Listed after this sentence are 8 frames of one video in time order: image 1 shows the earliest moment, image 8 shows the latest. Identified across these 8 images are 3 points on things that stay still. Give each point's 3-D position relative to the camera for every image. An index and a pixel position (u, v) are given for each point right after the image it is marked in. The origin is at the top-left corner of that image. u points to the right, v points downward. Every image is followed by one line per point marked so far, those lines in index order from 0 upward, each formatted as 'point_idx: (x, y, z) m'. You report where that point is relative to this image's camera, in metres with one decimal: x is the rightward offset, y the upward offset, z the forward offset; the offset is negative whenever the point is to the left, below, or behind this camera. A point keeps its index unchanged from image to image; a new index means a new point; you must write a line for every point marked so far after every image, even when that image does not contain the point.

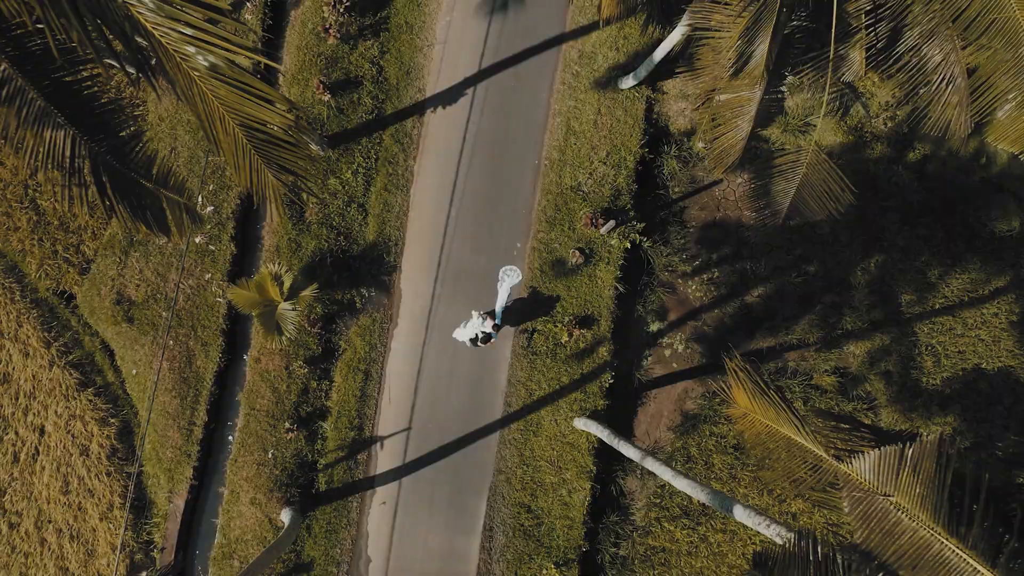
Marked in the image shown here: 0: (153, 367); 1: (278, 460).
0: (-5.0, -1.1, +8.3) m
1: (-3.2, -2.3, +8.1) m
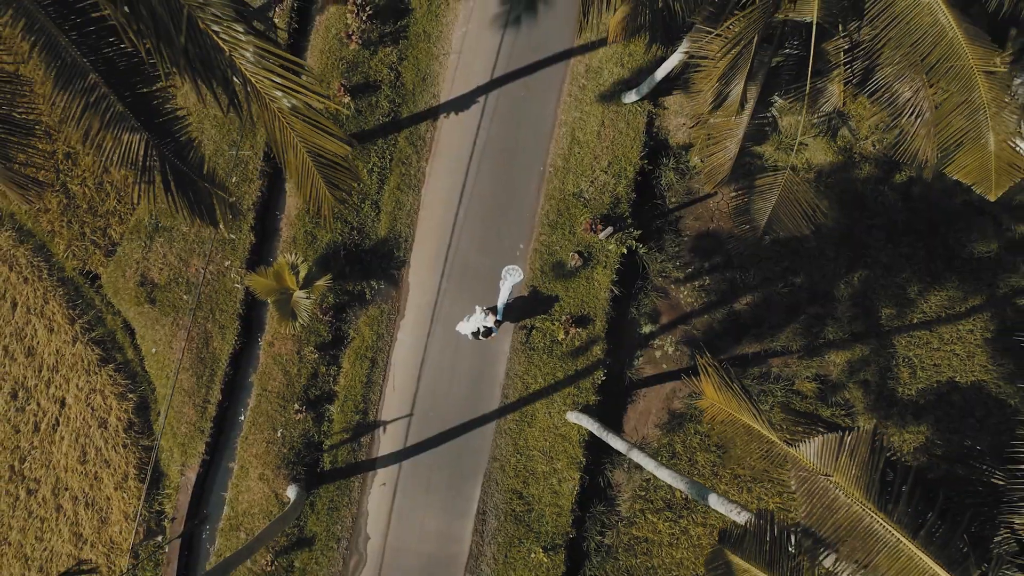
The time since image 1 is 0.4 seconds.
0: (-5.0, -0.8, +8.7) m
1: (-3.2, -2.2, +8.5) m
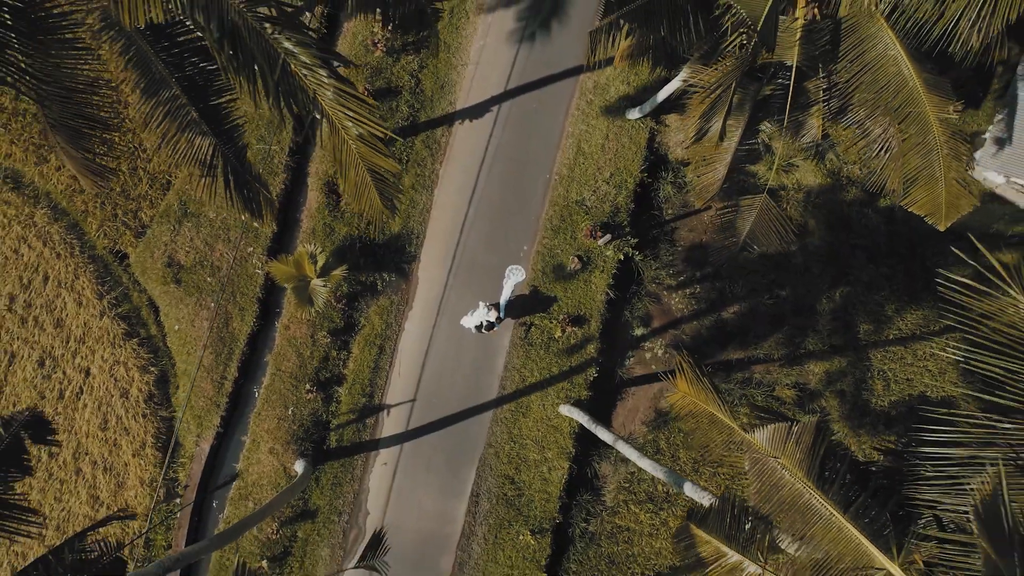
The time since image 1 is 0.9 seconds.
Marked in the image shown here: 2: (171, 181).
0: (-5.0, -0.6, +9.3) m
1: (-3.3, -2.0, +9.1) m
2: (-5.4, +1.7, +9.4) m
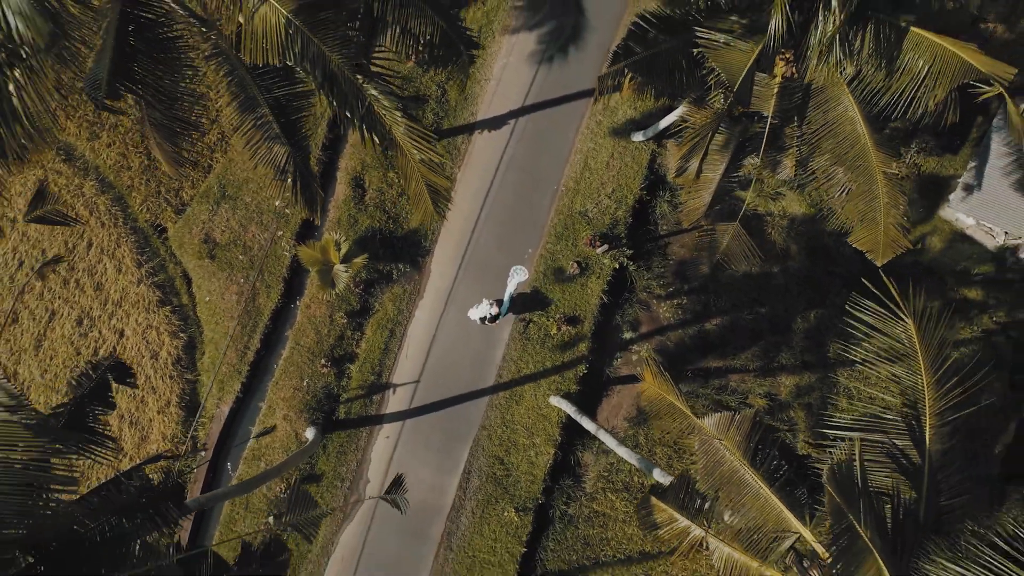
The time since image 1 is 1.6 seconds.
0: (-5.0, -0.2, +10.2) m
1: (-3.4, -1.7, +10.0) m
2: (-5.2, +2.1, +10.3) m
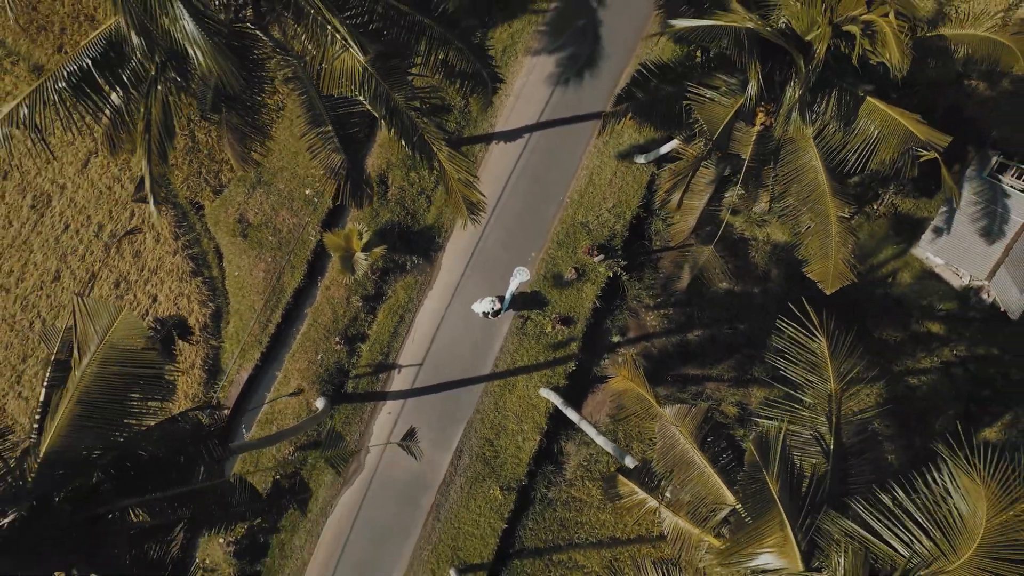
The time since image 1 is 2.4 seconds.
0: (-4.9, +0.3, +11.2) m
1: (-3.5, -1.4, +11.0) m
2: (-5.0, +2.6, +11.3) m
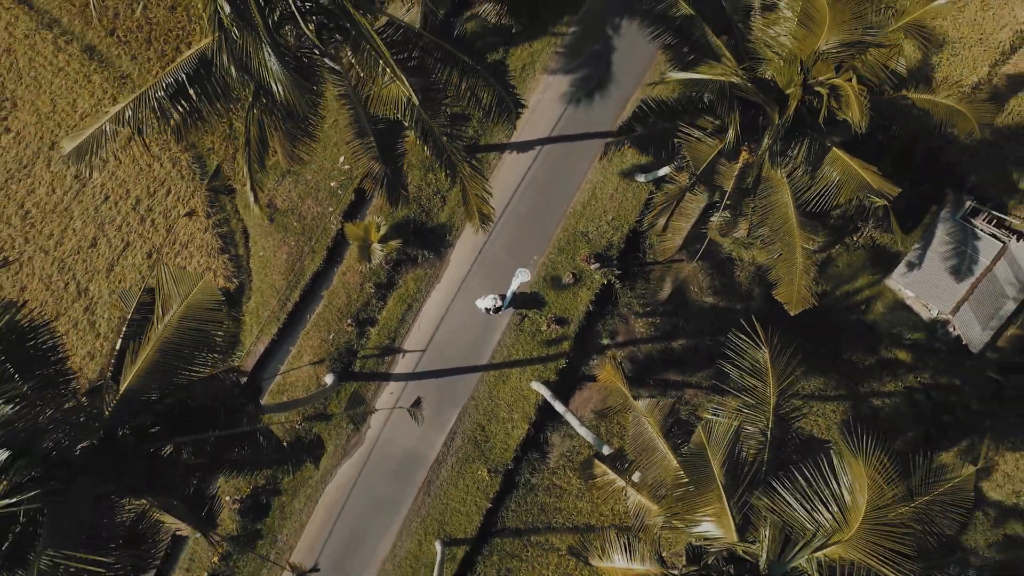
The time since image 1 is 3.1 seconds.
0: (-4.9, +0.7, +12.1) m
1: (-3.6, -1.1, +12.0) m
2: (-4.7, +3.0, +12.2) m
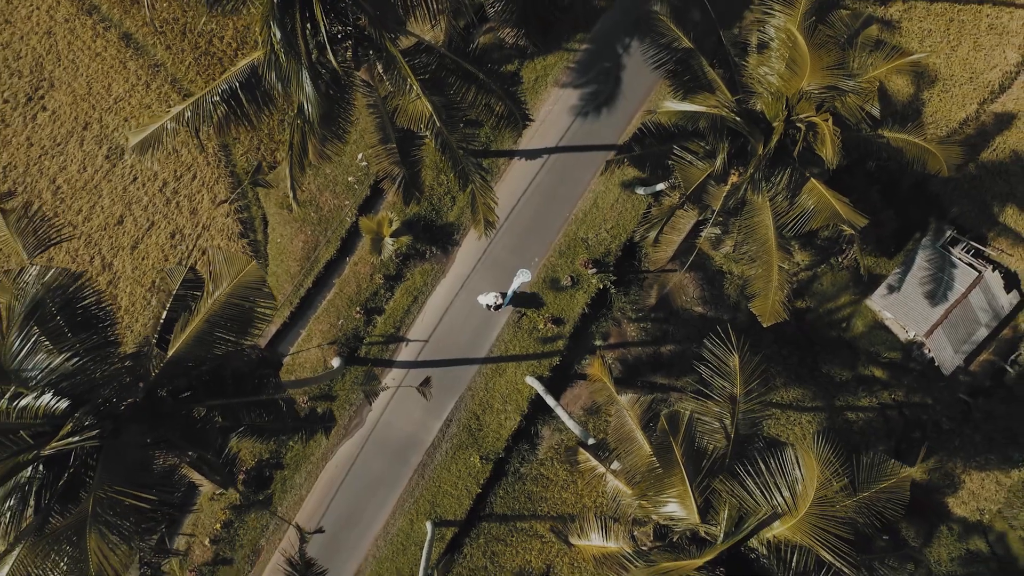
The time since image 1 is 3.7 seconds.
0: (-4.8, +1.0, +12.9) m
1: (-3.6, -0.8, +12.7) m
2: (-4.5, +3.3, +12.9) m
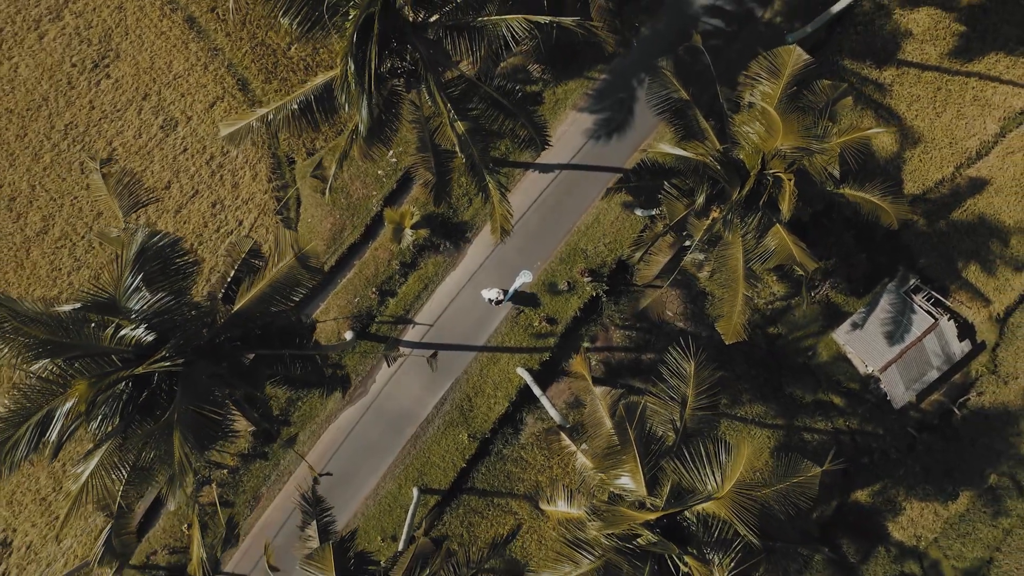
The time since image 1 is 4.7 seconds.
0: (-4.6, +1.6, +14.2) m
1: (-3.6, -0.4, +14.1) m
2: (-4.1, +3.8, +14.3) m
